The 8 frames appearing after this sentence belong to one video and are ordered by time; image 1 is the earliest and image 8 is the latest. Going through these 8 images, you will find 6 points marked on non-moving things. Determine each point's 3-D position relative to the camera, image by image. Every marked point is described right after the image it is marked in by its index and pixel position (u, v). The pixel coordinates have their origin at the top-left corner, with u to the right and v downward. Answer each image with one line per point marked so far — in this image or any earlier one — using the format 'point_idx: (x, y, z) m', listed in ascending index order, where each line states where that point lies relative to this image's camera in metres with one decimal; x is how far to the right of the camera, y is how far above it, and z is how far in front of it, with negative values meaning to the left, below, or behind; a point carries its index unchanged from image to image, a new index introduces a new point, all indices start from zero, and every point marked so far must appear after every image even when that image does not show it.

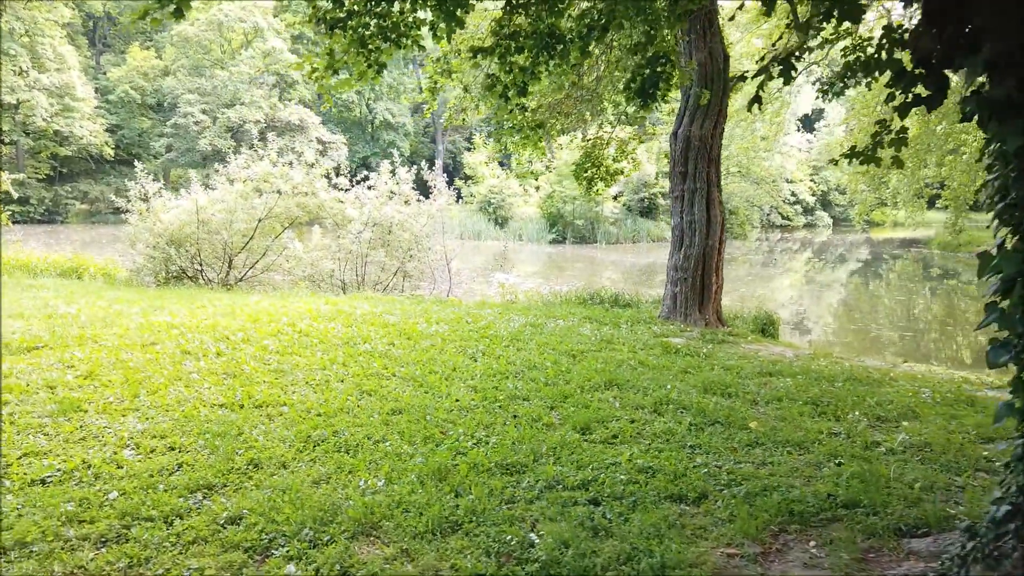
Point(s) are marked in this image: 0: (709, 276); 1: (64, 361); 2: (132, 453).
0: (+3.4, +0.2, +10.6) m
1: (-5.2, -0.9, +7.1) m
2: (-2.9, -1.3, +4.7) m
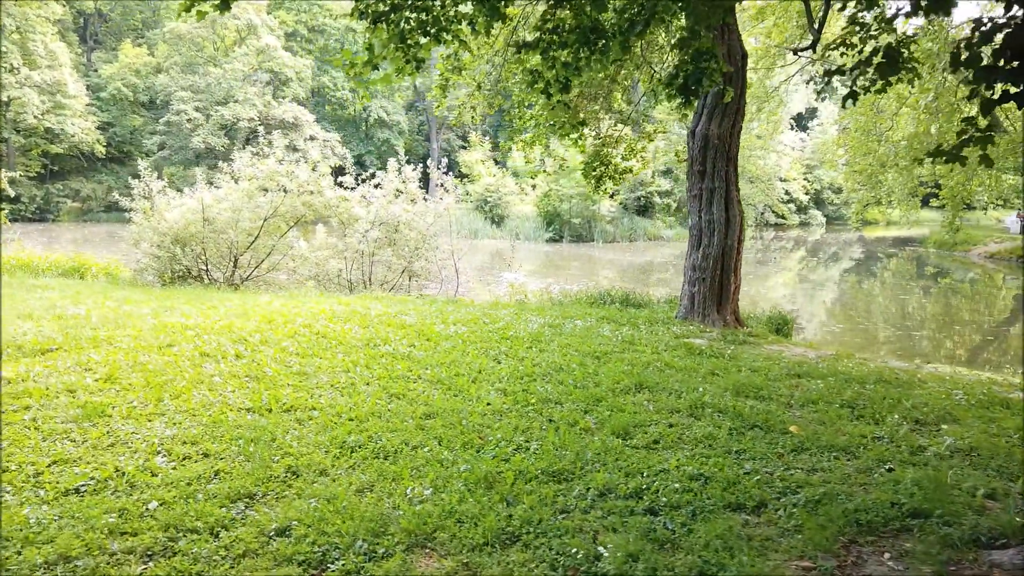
0: (+3.7, +0.2, +10.5) m
1: (-4.9, -0.9, +7.0) m
2: (-2.6, -1.3, +4.6) m
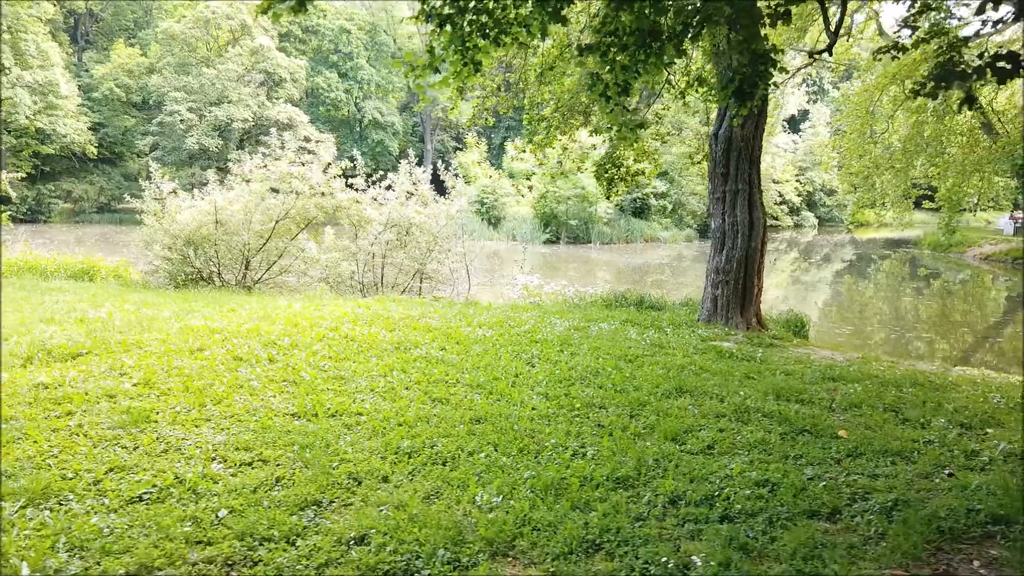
0: (+4.1, +0.2, +10.5) m
1: (-4.5, -0.9, +6.9) m
2: (-2.1, -1.3, +4.5) m
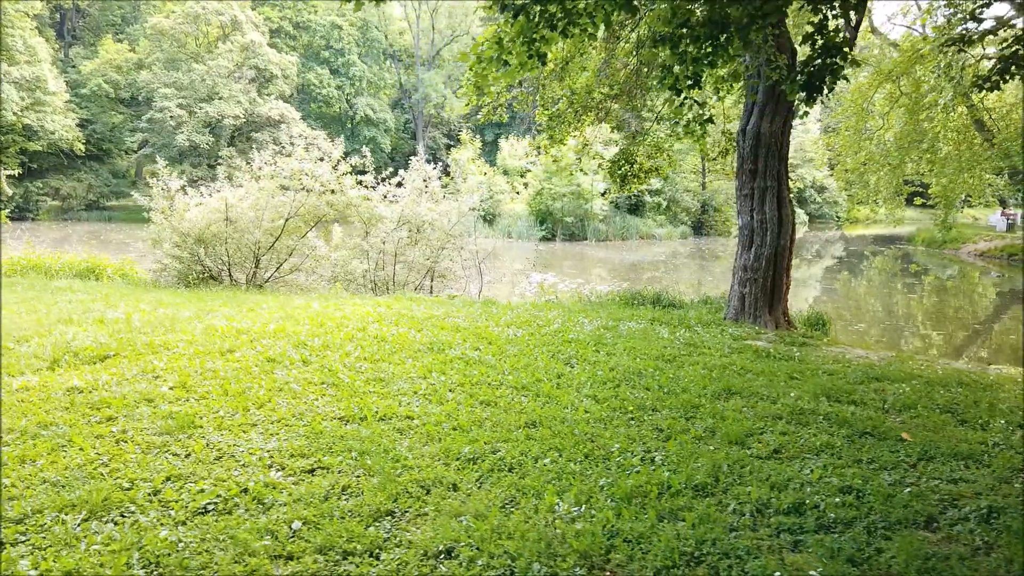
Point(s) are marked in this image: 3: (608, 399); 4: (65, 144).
0: (+4.5, +0.2, +10.4) m
1: (-4.0, -0.9, +6.7) m
2: (-1.6, -1.3, +4.4) m
3: (+1.0, -1.1, +6.1) m
4: (-14.5, +4.7, +20.1) m
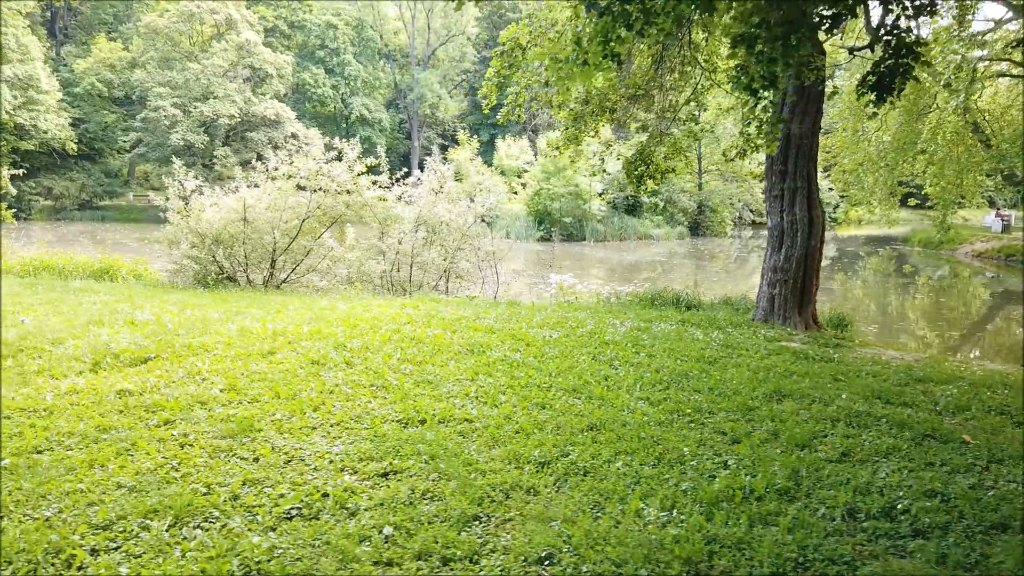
0: (+5.0, +0.2, +10.4) m
1: (-3.5, -0.9, +6.6) m
2: (-1.1, -1.4, +4.3) m
3: (+1.5, -1.1, +6.1) m
4: (-14.1, +4.7, +20.0) m
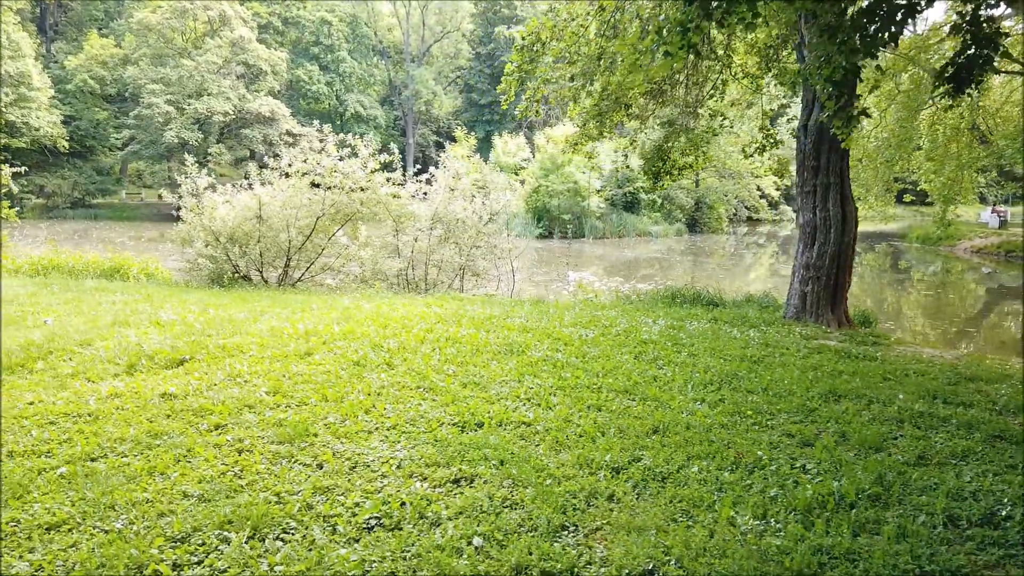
0: (+5.5, +0.2, +10.3) m
1: (-2.9, -0.9, +6.5) m
2: (-0.6, -1.4, +4.2) m
3: (+2.0, -1.1, +5.9) m
4: (-13.7, +4.8, +19.7) m
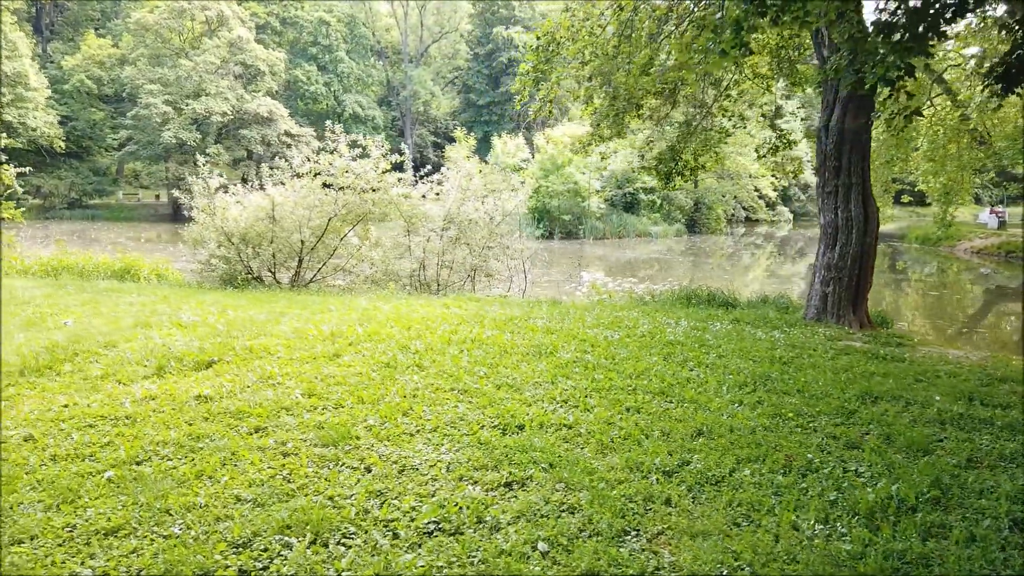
0: (+5.9, +0.2, +10.3) m
1: (-2.6, -0.9, +6.4) m
2: (-0.2, -1.4, +4.1) m
3: (+2.4, -1.1, +5.9) m
4: (-13.3, +4.7, +19.6) m
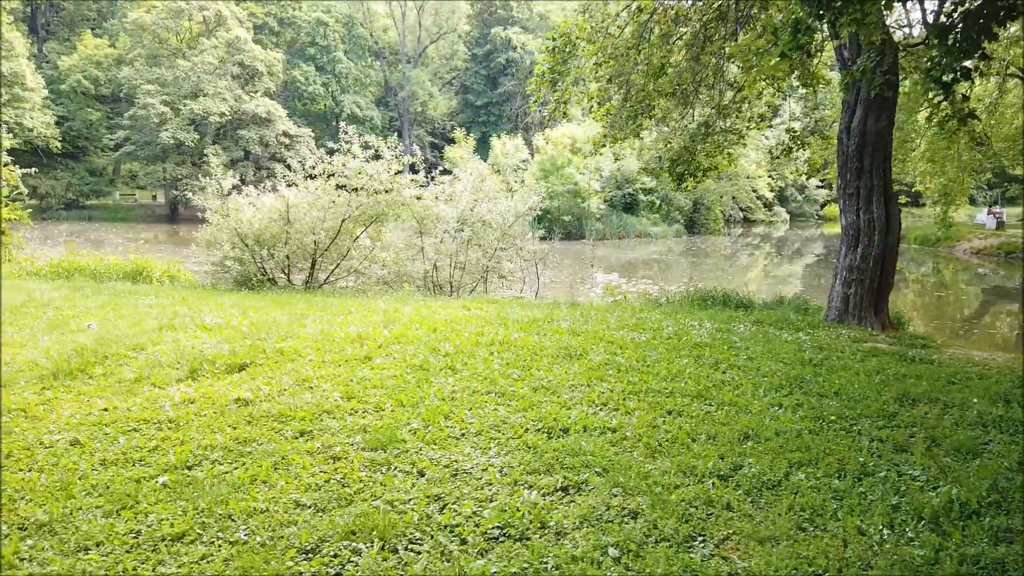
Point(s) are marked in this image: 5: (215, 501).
0: (+6.2, +0.2, +10.3) m
1: (-2.2, -1.0, +6.4) m
2: (+0.2, -1.4, +4.1) m
3: (+2.8, -1.1, +5.9) m
4: (-13.0, +4.7, +19.6) m
5: (-1.9, -1.3, +3.9) m
